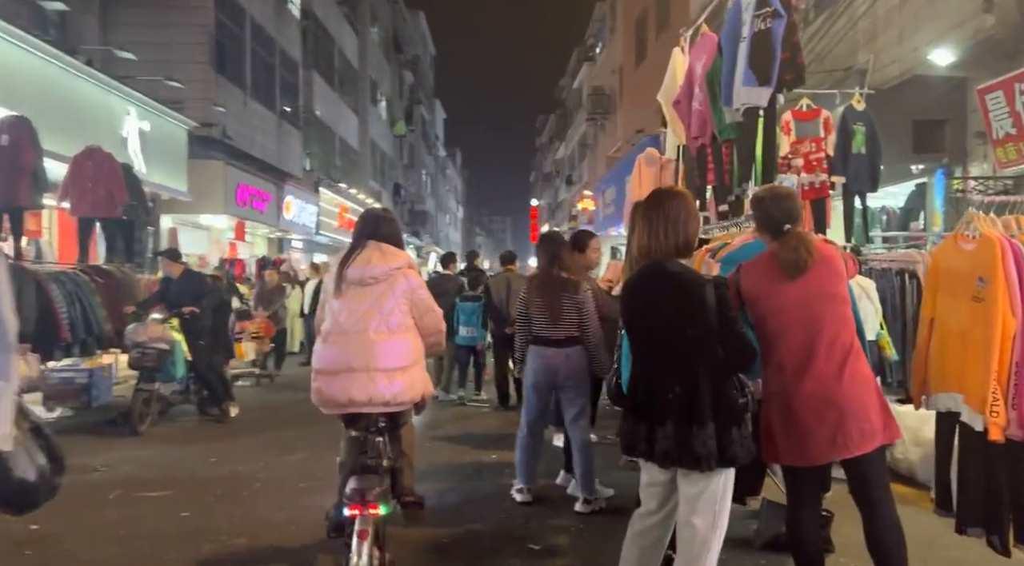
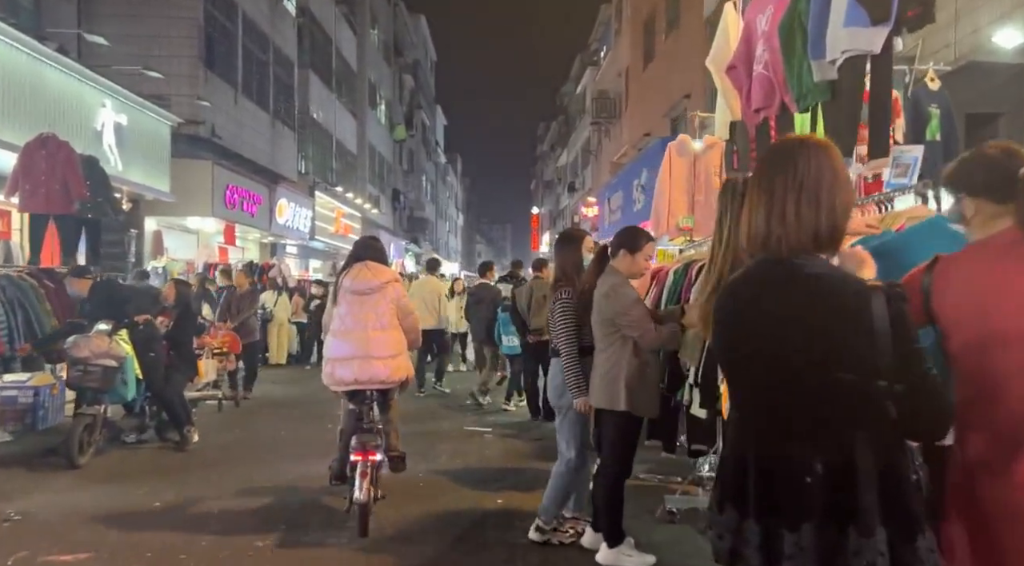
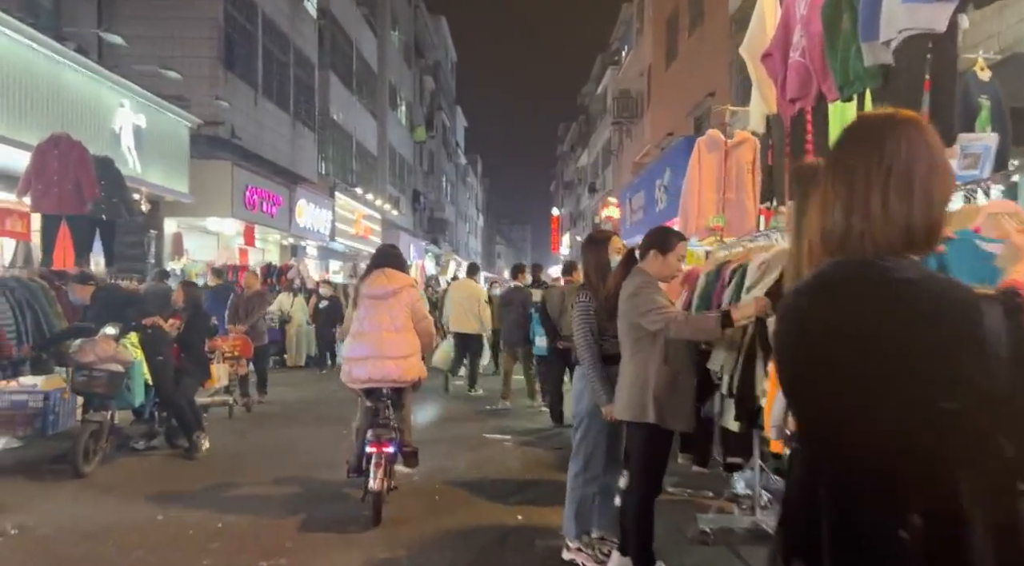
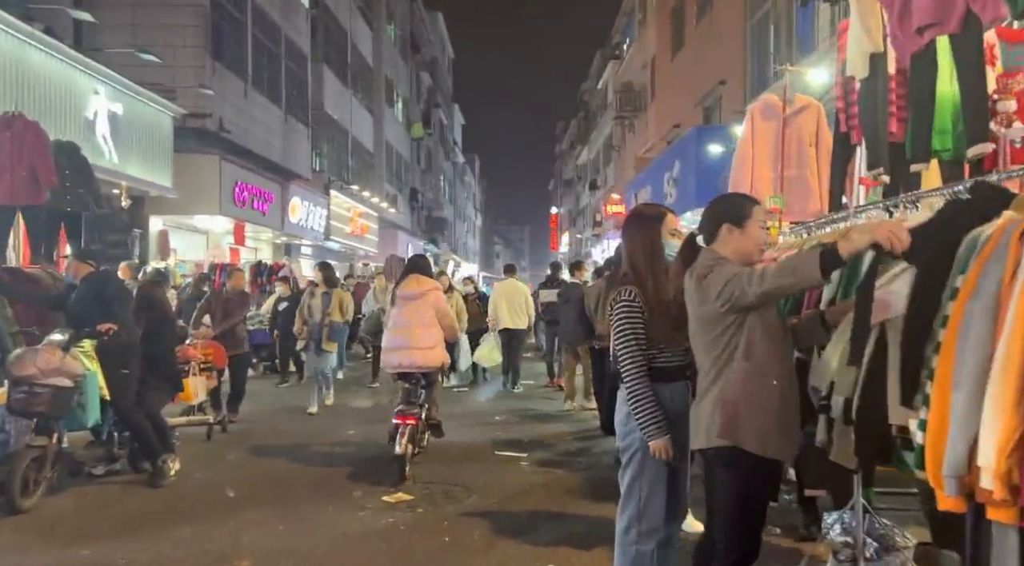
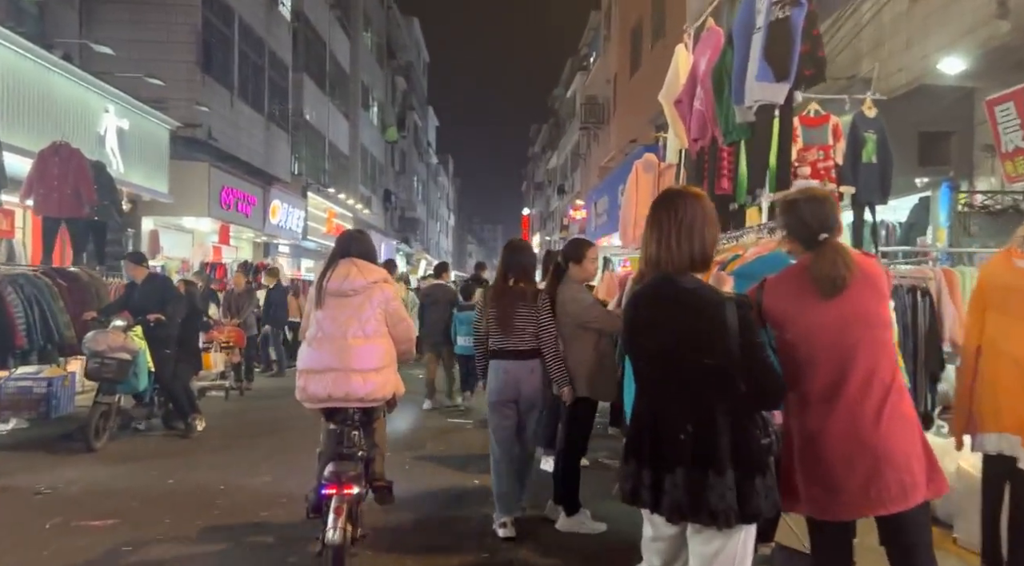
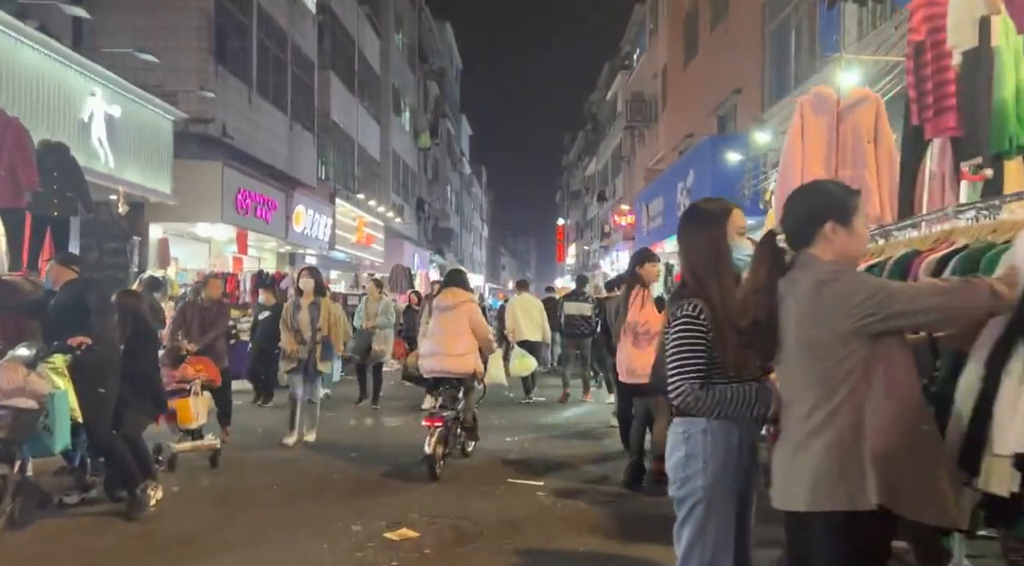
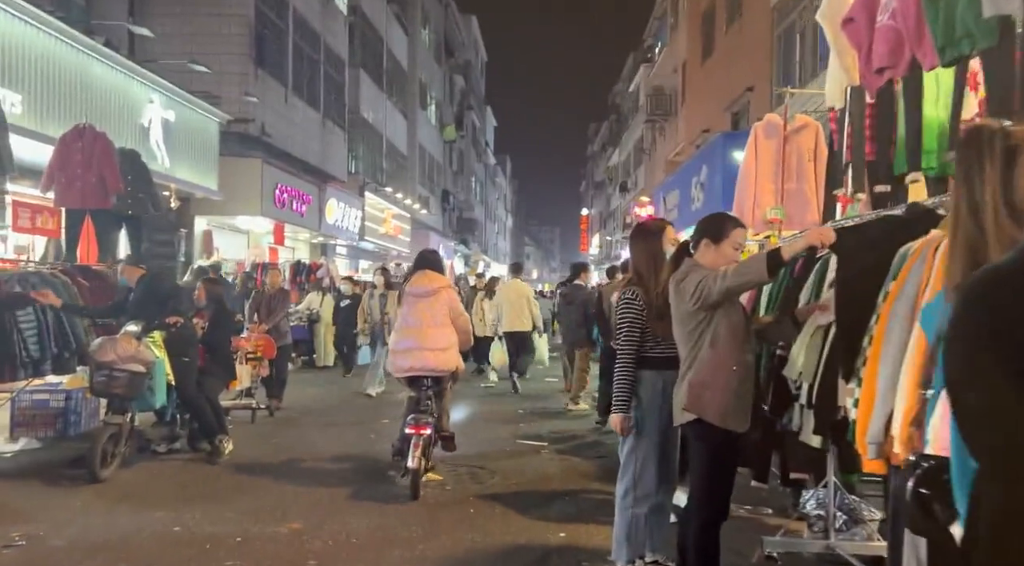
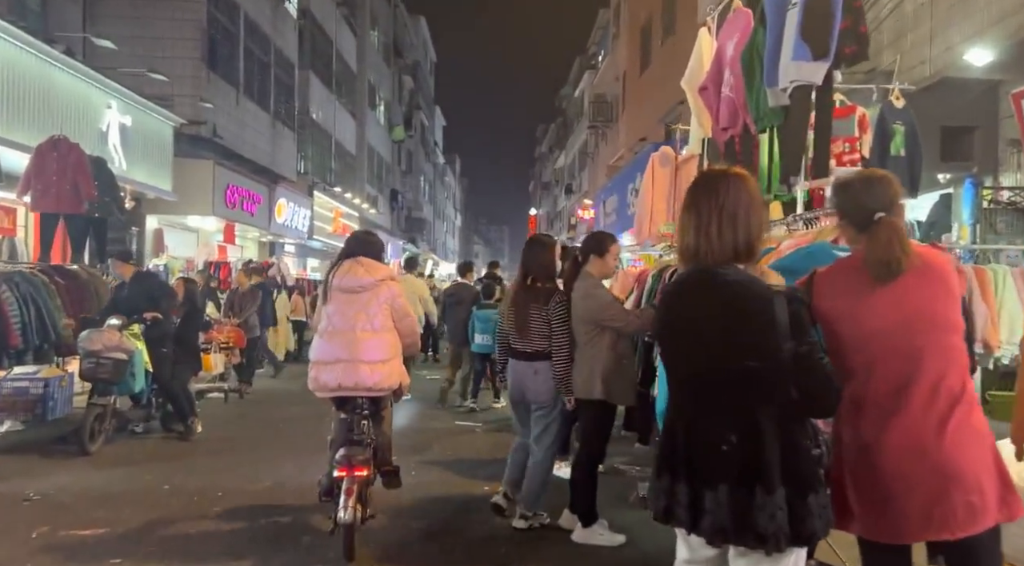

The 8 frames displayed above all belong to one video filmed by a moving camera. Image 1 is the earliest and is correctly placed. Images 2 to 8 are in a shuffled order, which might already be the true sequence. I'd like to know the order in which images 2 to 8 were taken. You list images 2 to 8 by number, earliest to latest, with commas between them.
5, 8, 2, 3, 7, 4, 6
